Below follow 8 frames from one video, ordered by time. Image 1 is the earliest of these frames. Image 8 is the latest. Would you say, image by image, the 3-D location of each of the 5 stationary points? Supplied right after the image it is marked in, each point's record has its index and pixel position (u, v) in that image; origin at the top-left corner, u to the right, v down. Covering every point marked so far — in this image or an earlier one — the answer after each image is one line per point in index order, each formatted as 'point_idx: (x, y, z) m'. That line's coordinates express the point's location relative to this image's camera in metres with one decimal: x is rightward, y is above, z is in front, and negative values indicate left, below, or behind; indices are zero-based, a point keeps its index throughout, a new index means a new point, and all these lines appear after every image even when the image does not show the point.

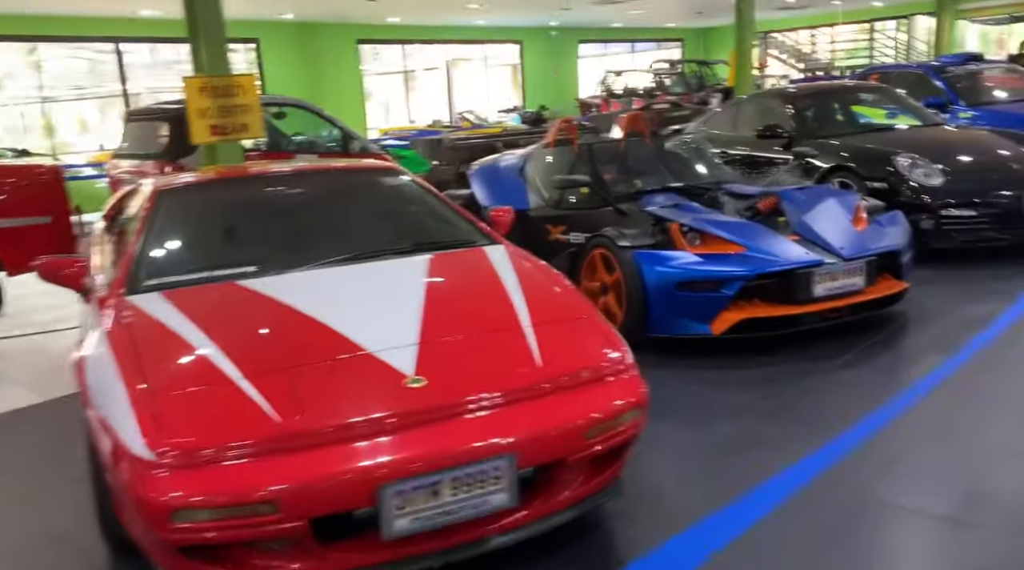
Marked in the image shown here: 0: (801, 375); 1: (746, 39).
0: (+1.2, -0.4, +3.4) m
1: (+2.9, +2.8, +10.1) m
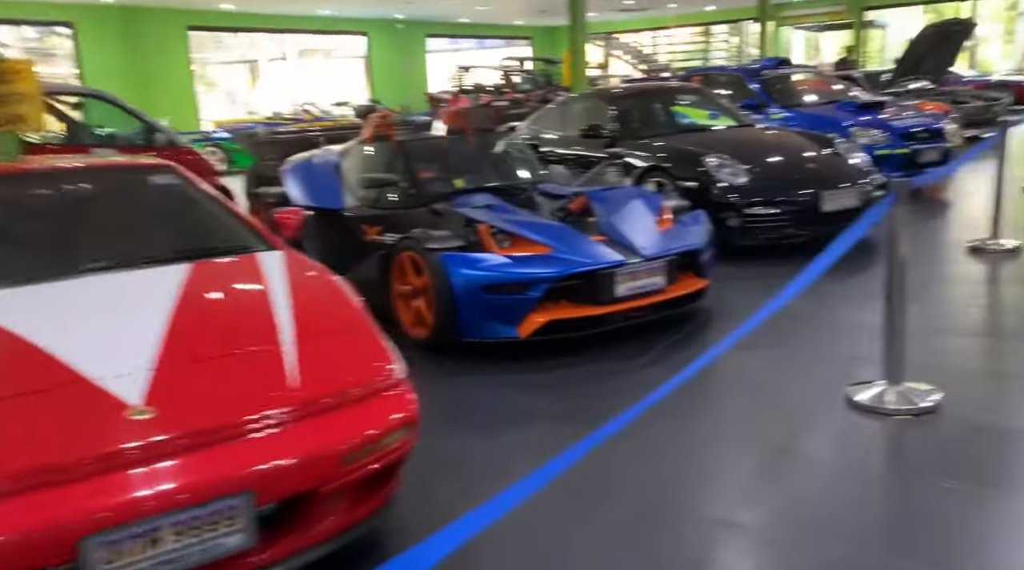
0: (+0.4, -0.4, +3.4) m
1: (+0.9, +2.9, +10.3) m
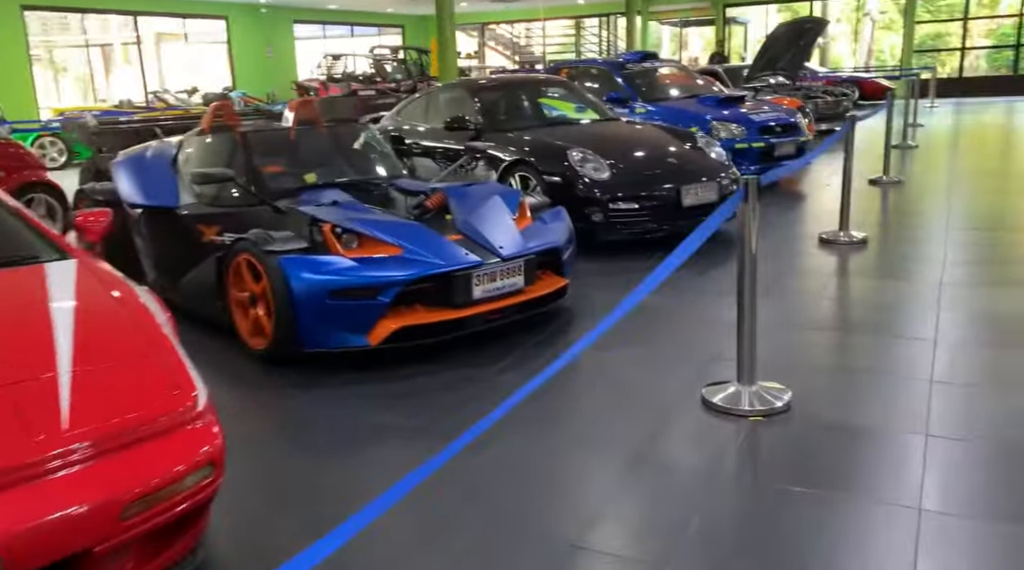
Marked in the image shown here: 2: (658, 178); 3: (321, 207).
0: (-0.2, -0.4, +3.3) m
1: (-0.8, +3.0, +10.1) m
2: (+1.0, +0.7, +5.4) m
3: (-0.9, +0.4, +3.7) m
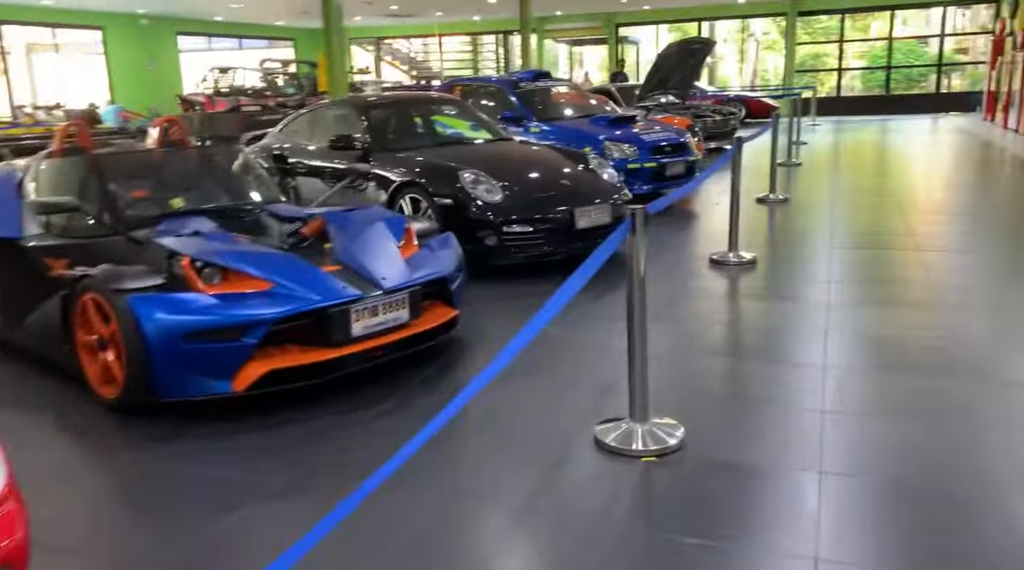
0: (-0.6, -0.5, +3.0) m
1: (-2.1, +2.7, +9.8) m
2: (+0.2, +0.5, +5.3) m
3: (-1.4, +0.2, +3.4) m
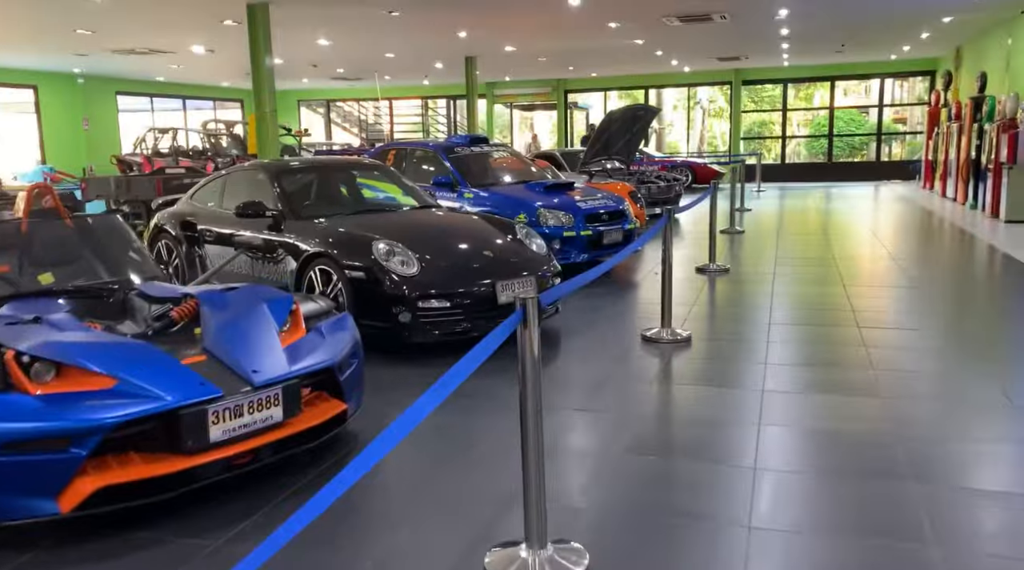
0: (-1.0, -0.8, +2.5) m
1: (-2.8, +1.9, +9.4) m
2: (-0.2, +0.1, +4.9) m
3: (-1.7, -0.1, +2.9) m
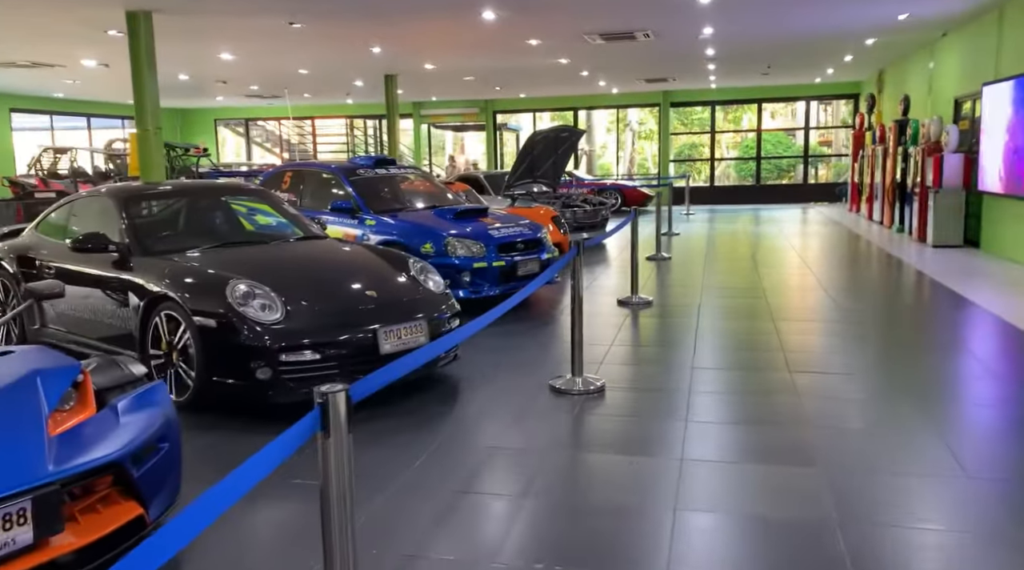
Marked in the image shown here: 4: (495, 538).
0: (-1.4, -1.0, +1.7) m
1: (-3.7, +1.5, +8.5) m
2: (-0.8, -0.2, +4.2) m
3: (-2.2, -0.3, +2.1) m
4: (-0.1, -0.9, +3.0) m
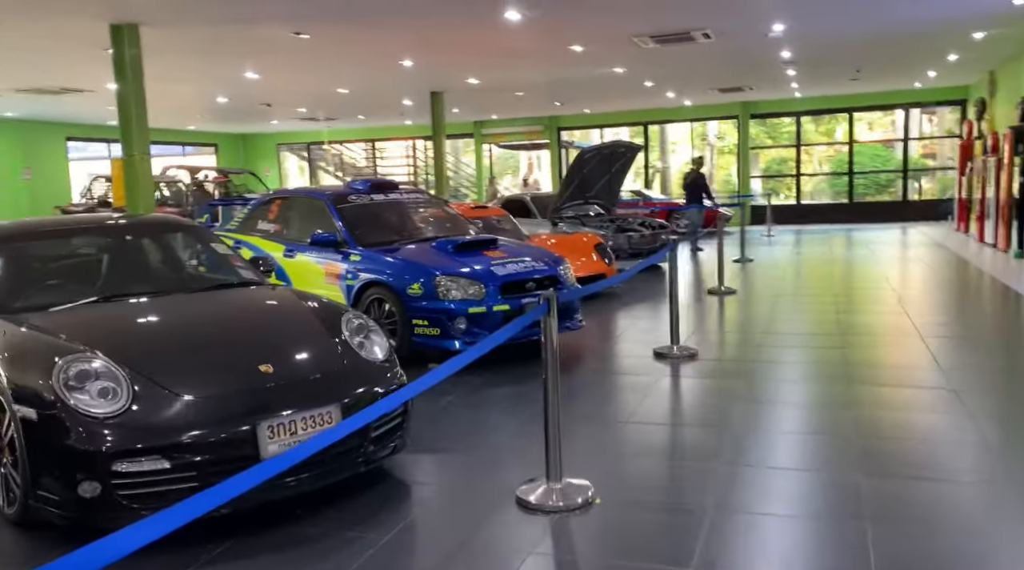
0: (-1.9, -1.2, +0.7) m
1: (-3.5, +1.1, +7.7) m
2: (-1.1, -0.5, +3.1) m
3: (-2.7, -0.6, +1.1) m
4: (-0.5, -1.2, +1.7) m
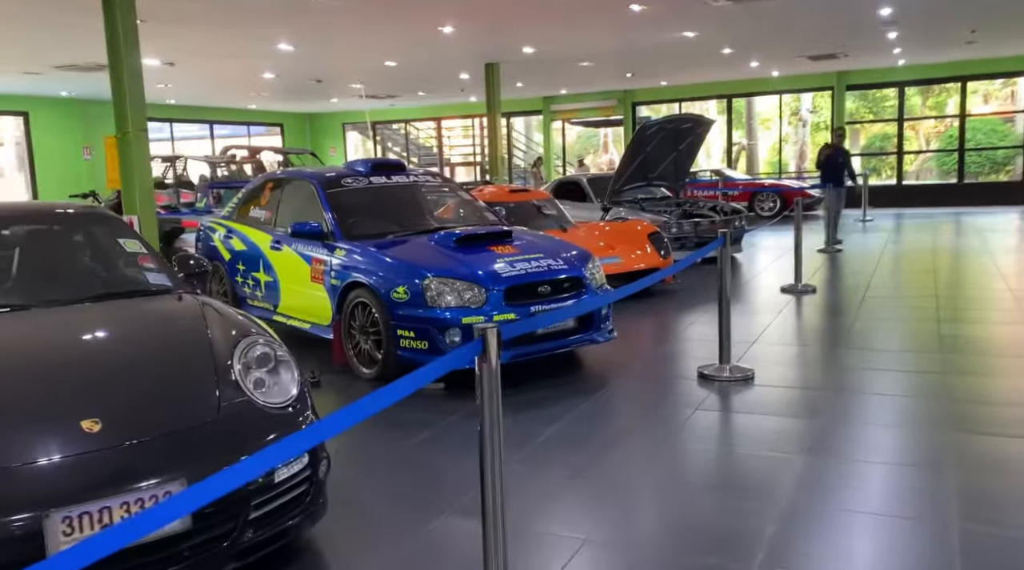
0: (-2.4, -1.4, -0.1) m
1: (-3.2, +1.2, +7.0) m
2: (-1.3, -0.5, +2.2) m
3: (-3.1, -0.7, +0.4) m
4: (-0.8, -1.3, +0.8) m
